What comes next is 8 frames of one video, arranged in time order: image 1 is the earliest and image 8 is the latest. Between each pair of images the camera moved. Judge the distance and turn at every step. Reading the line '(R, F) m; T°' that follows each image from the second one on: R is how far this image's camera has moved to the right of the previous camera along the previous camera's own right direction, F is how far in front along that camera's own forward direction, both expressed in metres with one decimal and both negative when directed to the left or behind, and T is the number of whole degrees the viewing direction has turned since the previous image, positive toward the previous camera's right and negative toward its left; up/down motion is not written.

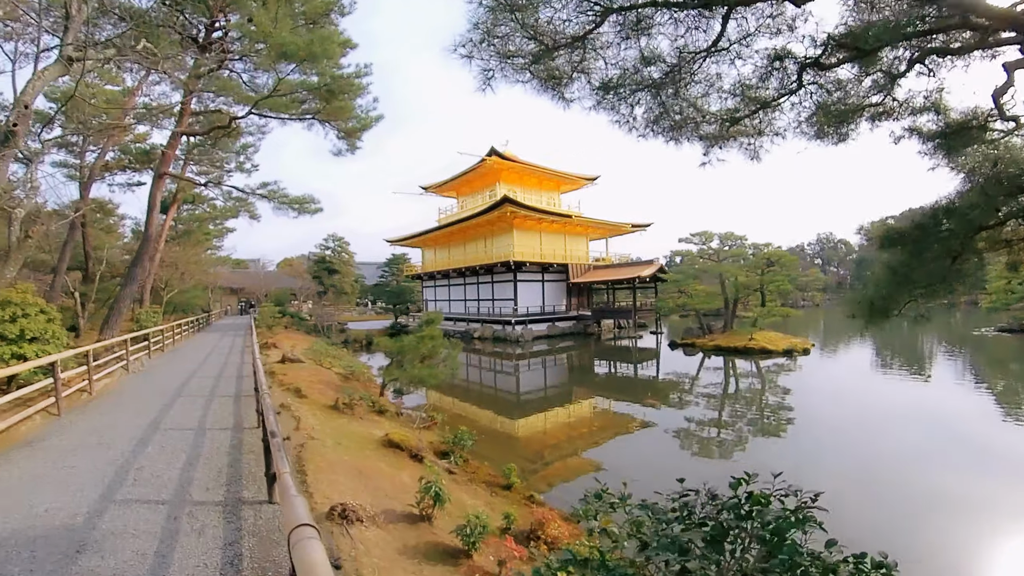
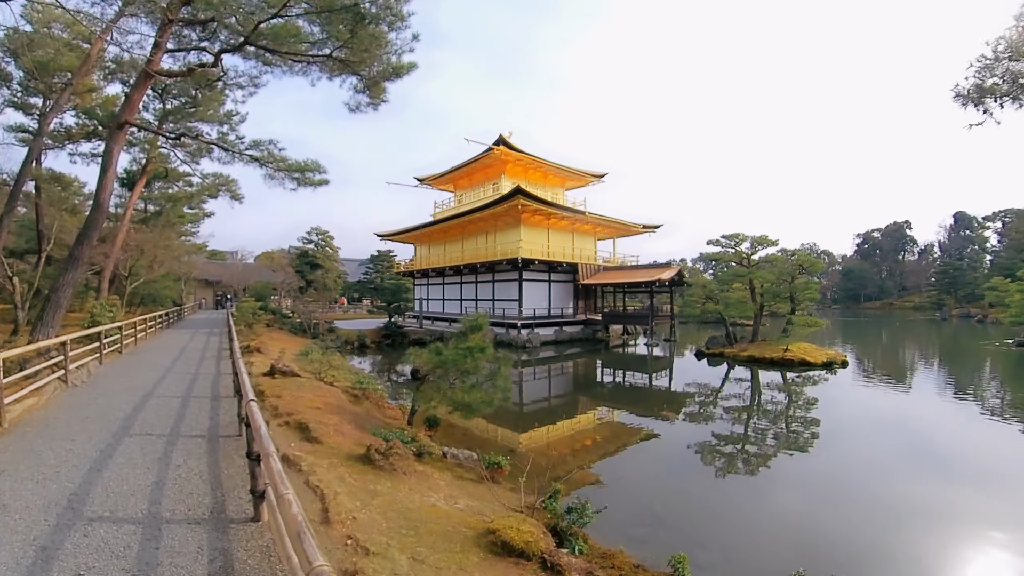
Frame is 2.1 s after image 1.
(-1.1, +1.7) m; +2°
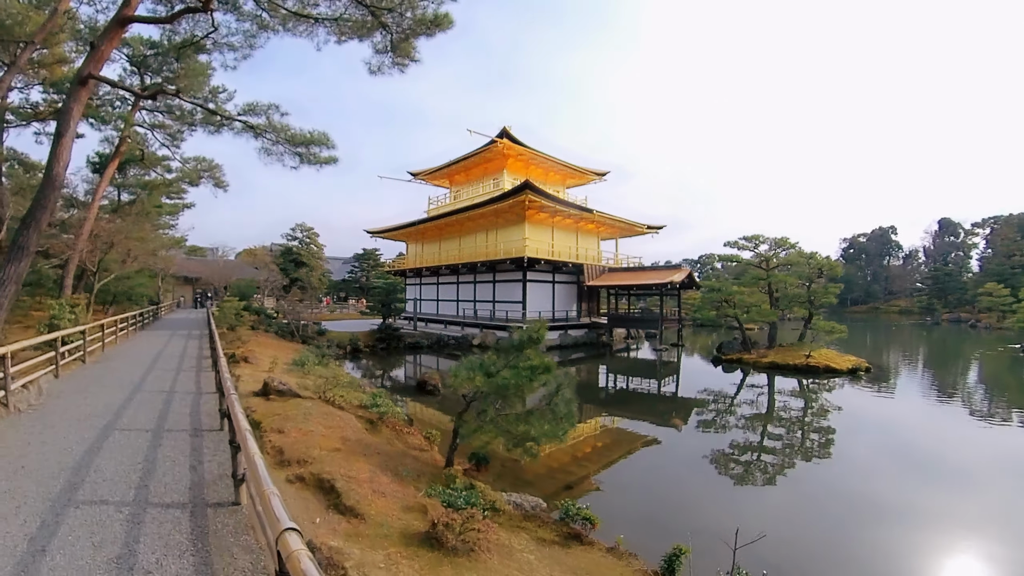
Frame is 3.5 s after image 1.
(-0.8, +1.1) m; +2°
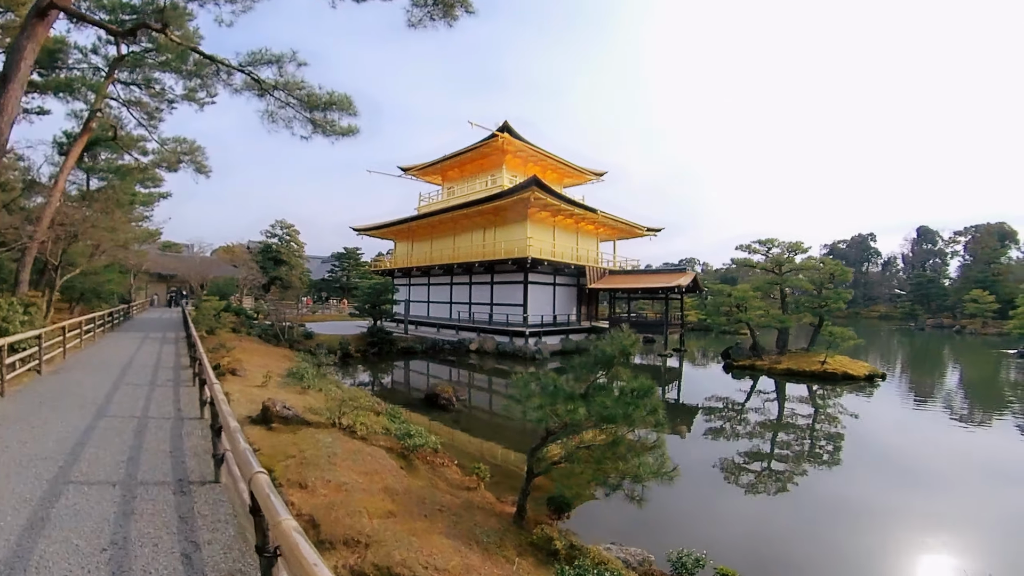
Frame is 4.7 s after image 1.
(-0.7, +0.9) m; +2°
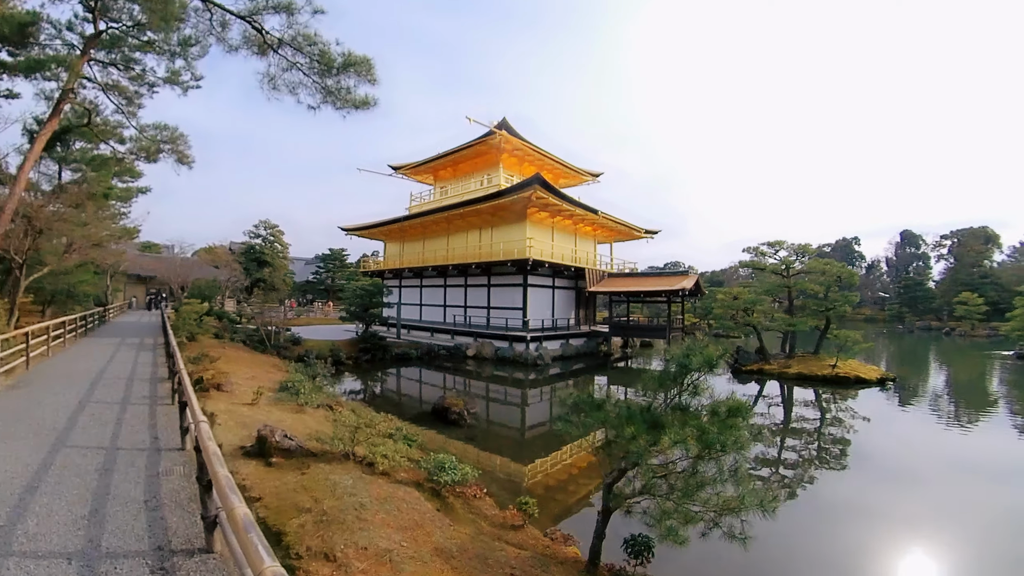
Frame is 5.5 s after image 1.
(-0.5, +0.6) m; +2°
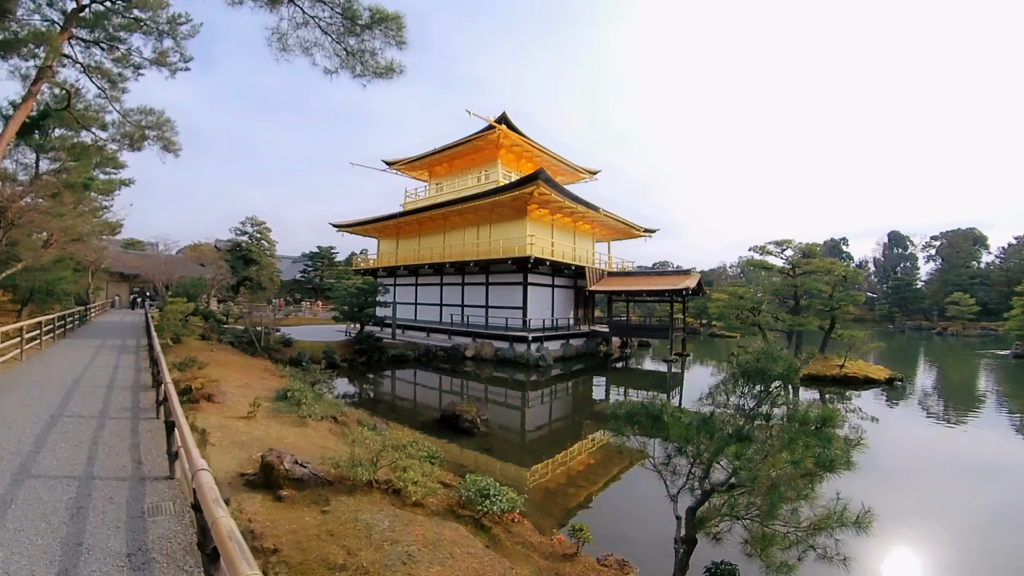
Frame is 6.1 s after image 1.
(-0.4, +0.5) m; +1°
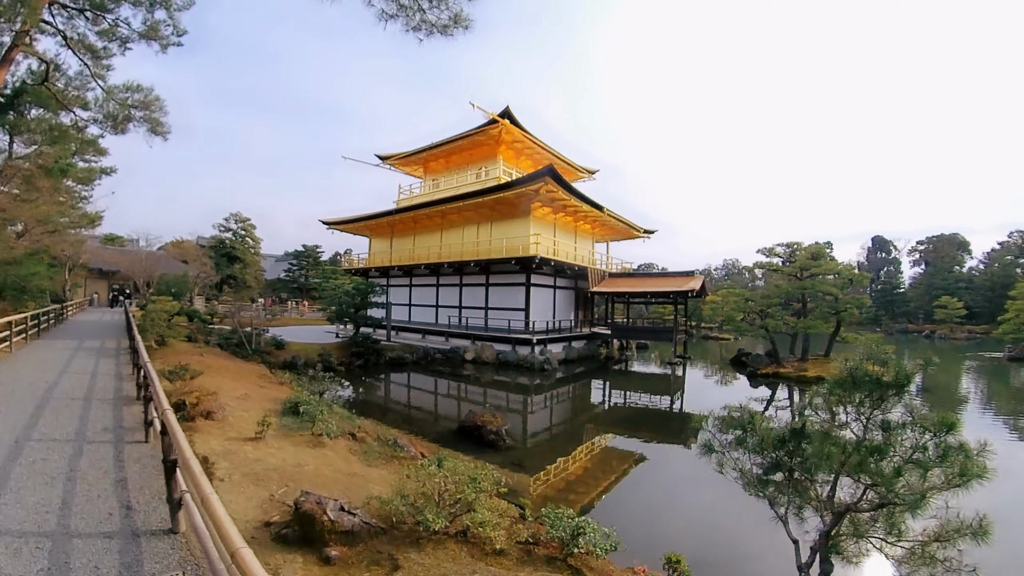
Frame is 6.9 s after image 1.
(-0.6, +0.5) m; +2°
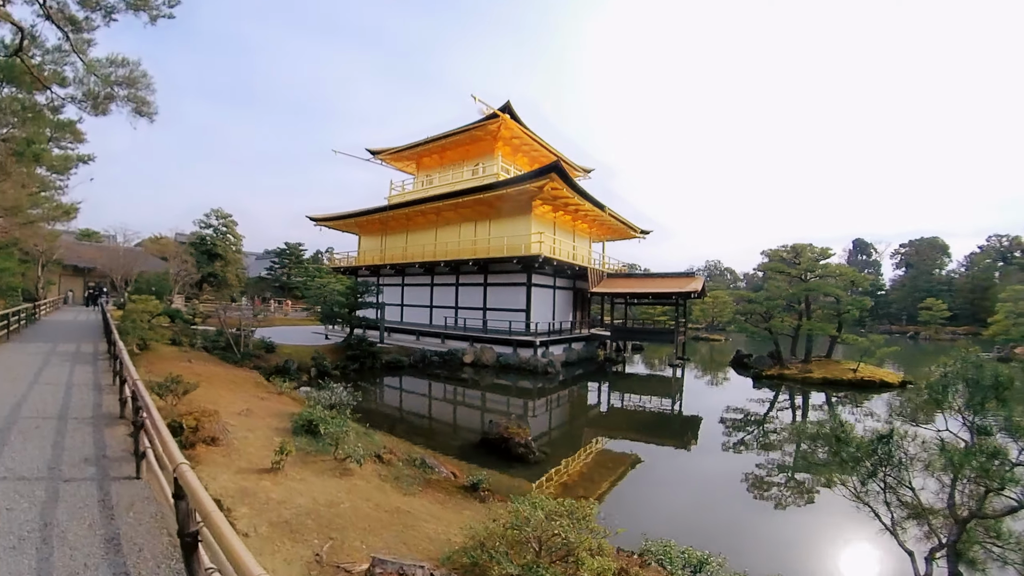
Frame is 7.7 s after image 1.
(-0.6, +0.5) m; +2°
